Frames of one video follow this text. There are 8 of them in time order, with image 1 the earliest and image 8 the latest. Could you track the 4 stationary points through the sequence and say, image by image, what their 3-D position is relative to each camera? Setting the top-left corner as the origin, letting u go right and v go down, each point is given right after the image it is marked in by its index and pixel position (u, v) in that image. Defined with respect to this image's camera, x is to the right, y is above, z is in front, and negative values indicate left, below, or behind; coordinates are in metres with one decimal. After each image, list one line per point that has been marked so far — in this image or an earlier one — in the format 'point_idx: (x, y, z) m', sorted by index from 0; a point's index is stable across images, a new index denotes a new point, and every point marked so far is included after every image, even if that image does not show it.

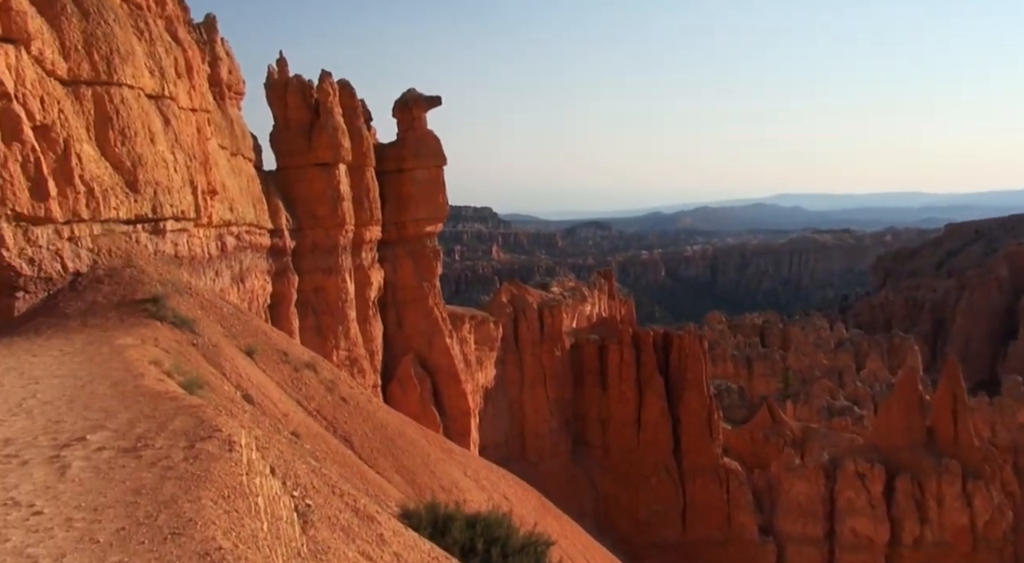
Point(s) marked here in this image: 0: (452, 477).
0: (-1.2, -4.0, +16.8) m
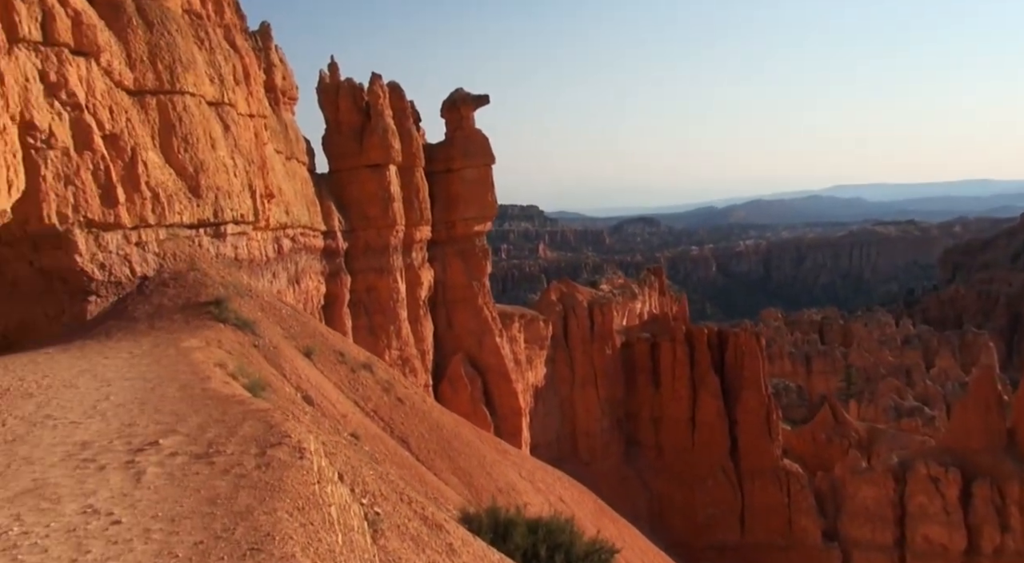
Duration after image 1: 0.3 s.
0: (-0.1, -4.1, +16.8) m
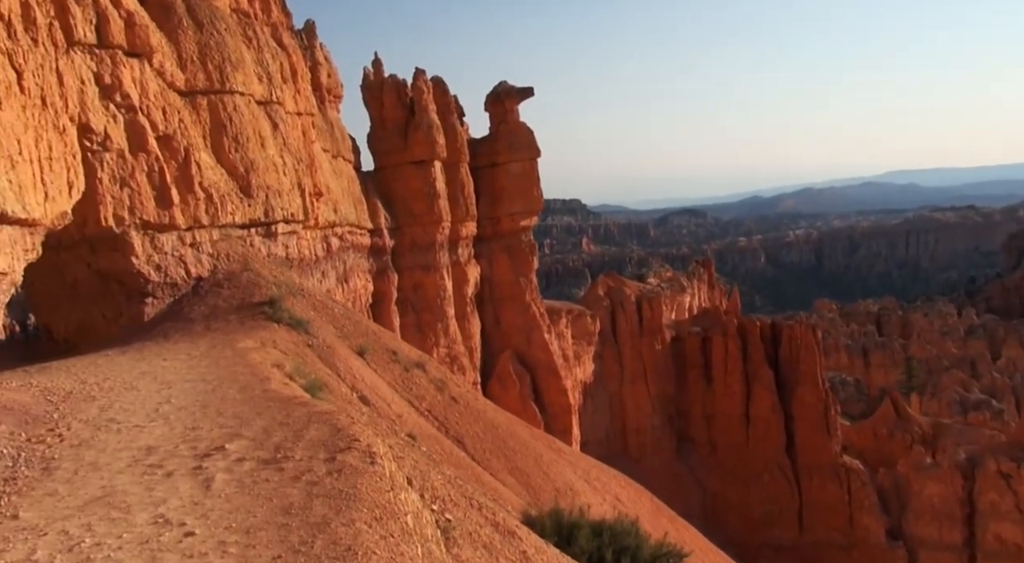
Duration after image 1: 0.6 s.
0: (+1.1, -4.0, +16.5) m
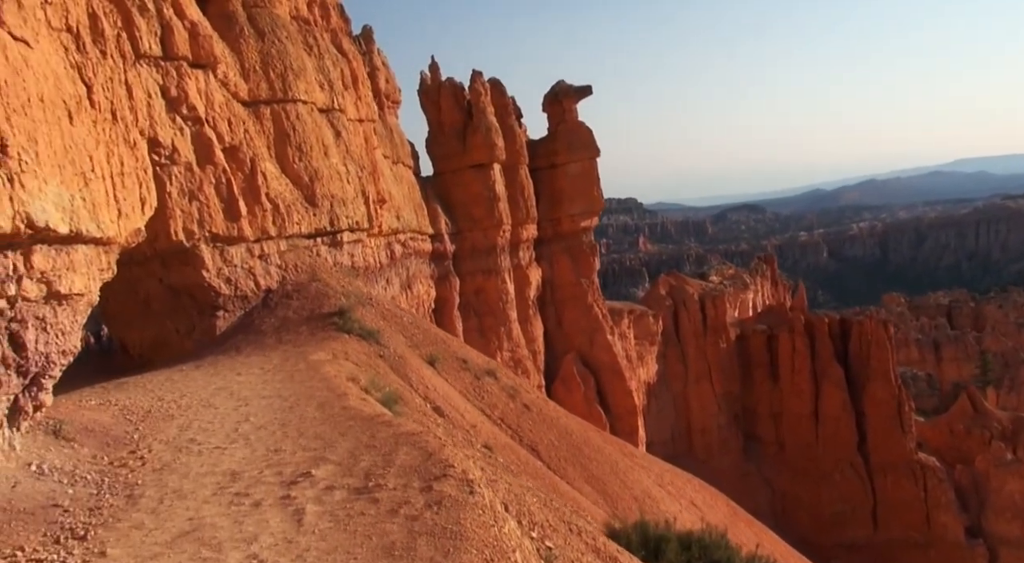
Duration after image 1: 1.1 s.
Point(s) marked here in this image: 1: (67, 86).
0: (+2.6, -4.0, +15.9) m
1: (-4.0, +1.7, +7.3) m
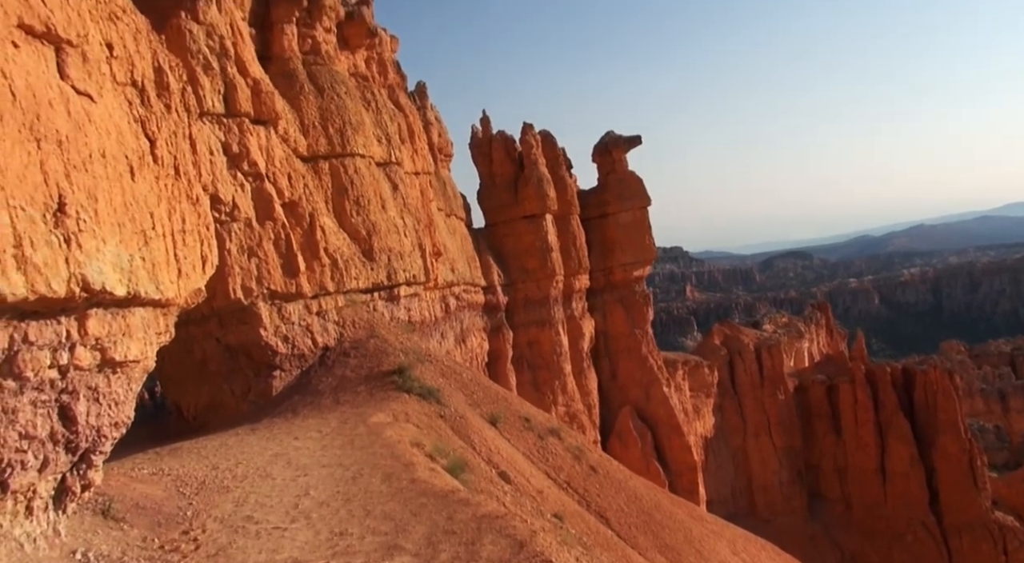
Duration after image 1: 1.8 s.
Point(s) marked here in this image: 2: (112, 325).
0: (+3.8, -5.0, +14.9) m
1: (-3.3, +1.2, +7.0) m
2: (-3.0, -0.3, +6.2) m
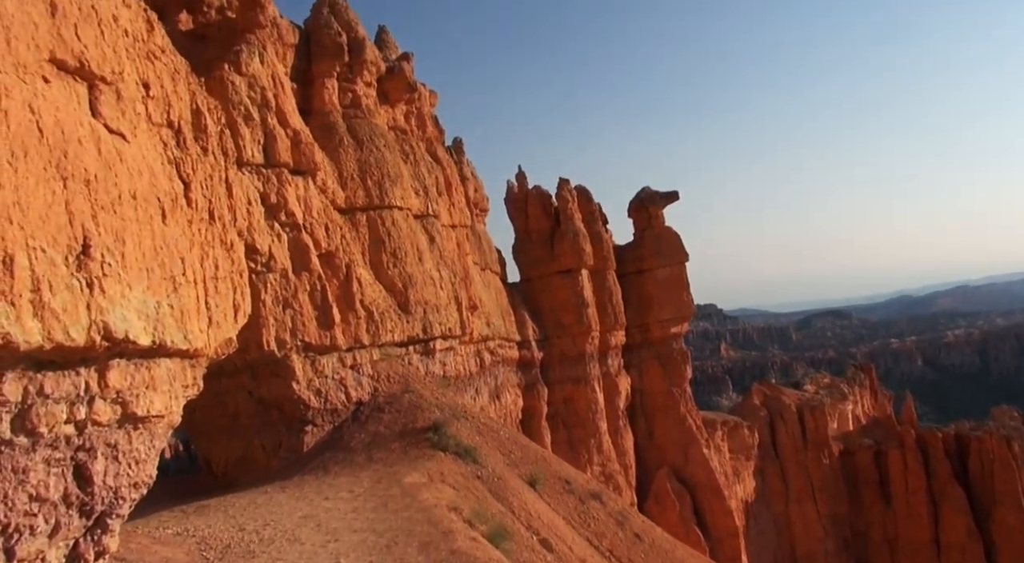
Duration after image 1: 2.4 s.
0: (+4.4, -6.0, +13.8) m
1: (-2.8, +0.8, +6.7) m
2: (-2.7, -0.7, +5.8) m
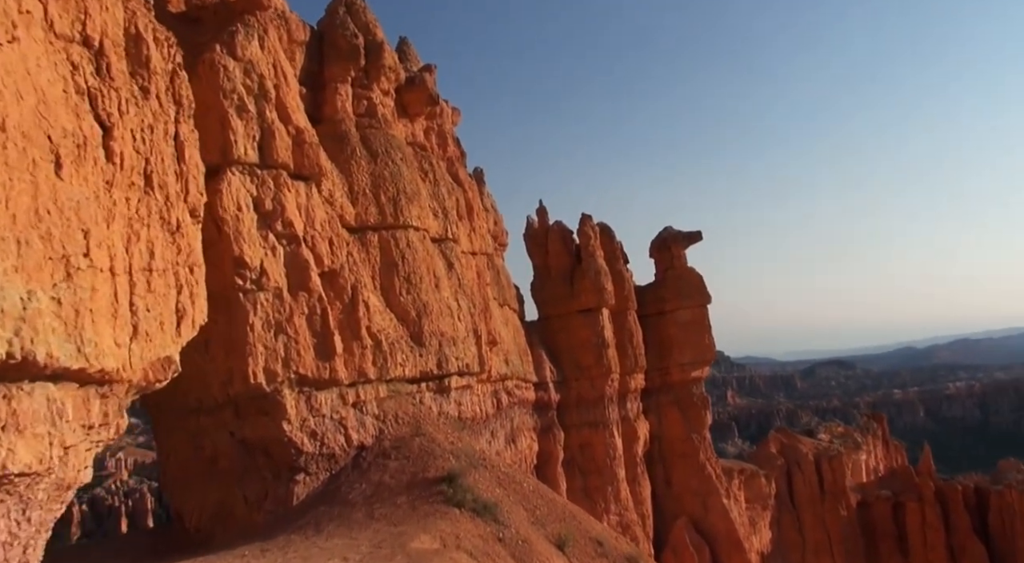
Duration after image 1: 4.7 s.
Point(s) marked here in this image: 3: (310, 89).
0: (+4.7, -6.5, +11.7) m
1: (-2.5, +0.8, +4.9) m
2: (-2.3, -0.6, +4.0) m
3: (-3.5, +3.3, +13.9) m
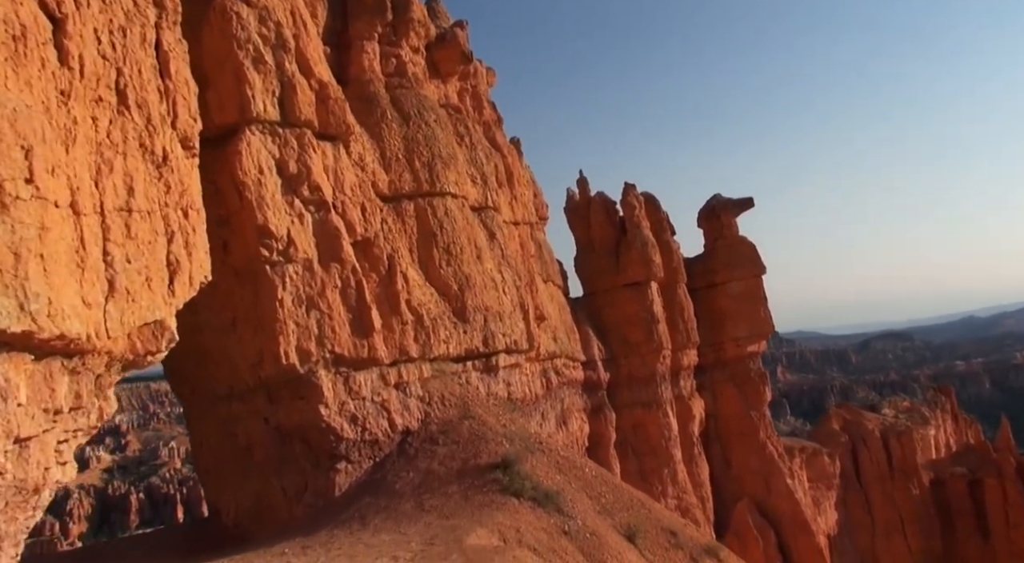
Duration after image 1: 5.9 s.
0: (+5.6, -5.8, +10.3) m
1: (-2.1, +1.1, +3.8) m
2: (-2.0, -0.4, +2.9) m
3: (-2.8, +3.7, +12.9) m
